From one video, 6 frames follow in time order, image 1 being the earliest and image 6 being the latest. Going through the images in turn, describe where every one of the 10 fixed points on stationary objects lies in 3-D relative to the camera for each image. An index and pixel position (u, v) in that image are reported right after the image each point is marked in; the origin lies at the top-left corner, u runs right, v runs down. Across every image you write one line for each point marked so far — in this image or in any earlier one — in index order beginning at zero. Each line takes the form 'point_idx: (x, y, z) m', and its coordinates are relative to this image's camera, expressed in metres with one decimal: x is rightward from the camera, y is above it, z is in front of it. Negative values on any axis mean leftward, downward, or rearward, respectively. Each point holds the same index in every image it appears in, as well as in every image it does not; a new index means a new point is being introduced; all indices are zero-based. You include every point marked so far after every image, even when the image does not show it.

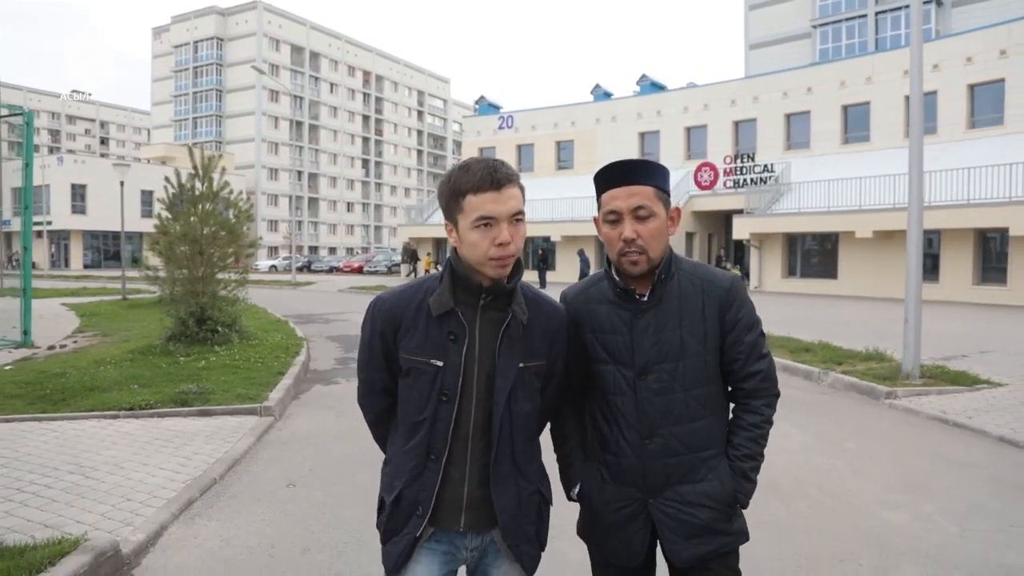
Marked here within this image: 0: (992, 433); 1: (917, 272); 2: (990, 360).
0: (+4.6, -1.4, +7.5) m
1: (+5.2, +0.2, +9.9) m
2: (+7.4, -1.1, +12.0) m
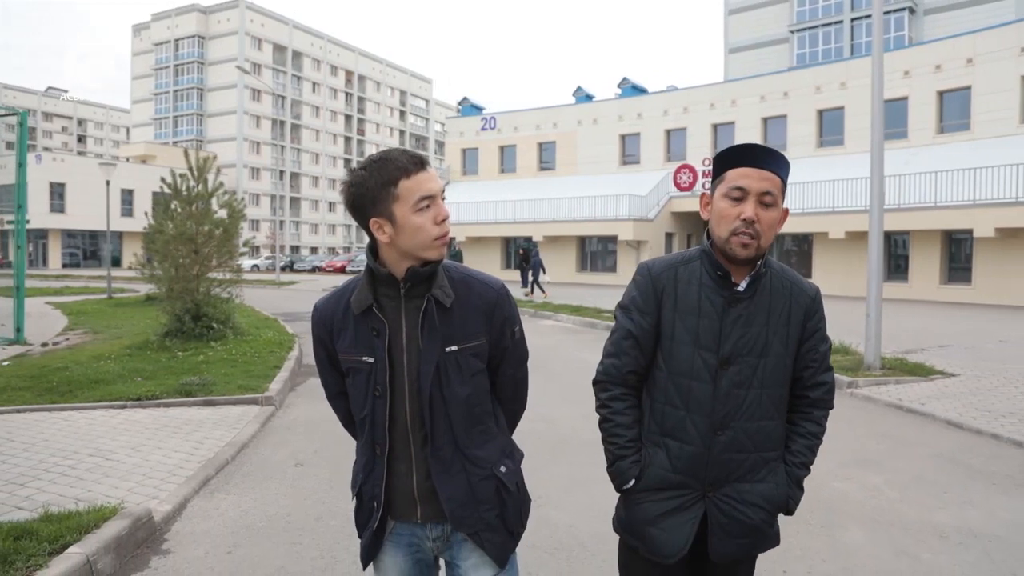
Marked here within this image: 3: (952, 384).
0: (+4.5, -1.4, +8.1) m
1: (+5.0, +0.3, +10.6) m
2: (+7.2, -1.1, +12.7) m
3: (+5.6, -1.2, +9.9) m
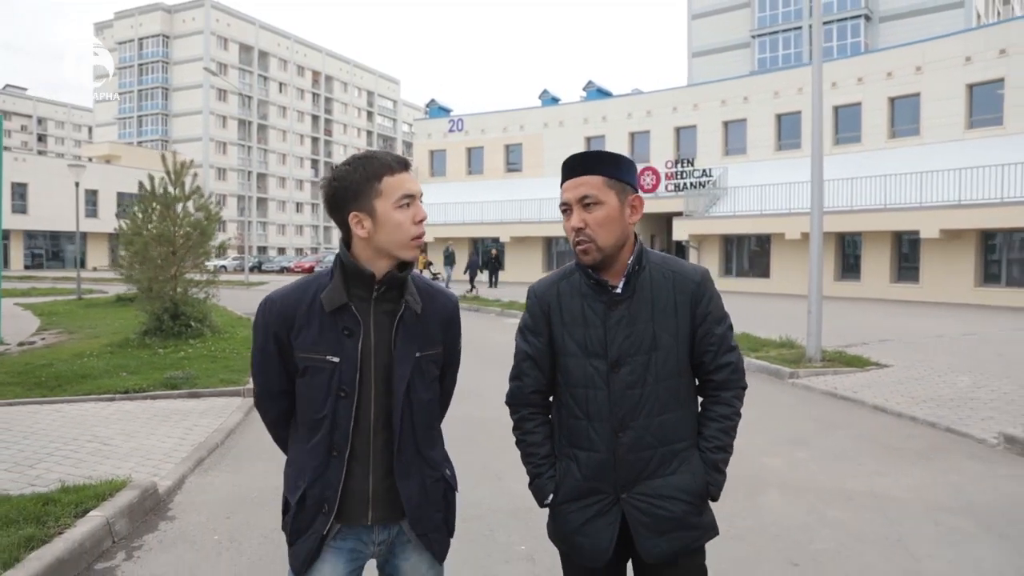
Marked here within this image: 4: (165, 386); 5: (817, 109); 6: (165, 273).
0: (+4.1, -1.3, +9.0) m
1: (+4.6, +0.3, +11.5) m
2: (+6.6, -1.0, +13.7) m
3: (+5.2, -1.2, +10.7) m
4: (-4.2, -1.2, +9.3) m
5: (+4.9, +2.9, +12.3) m
6: (-6.1, +0.3, +13.7) m
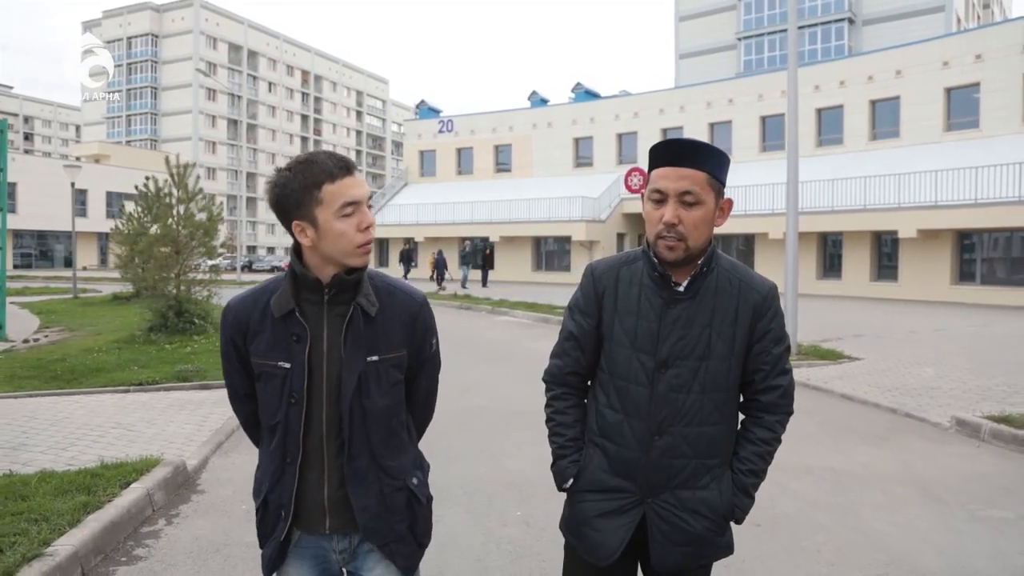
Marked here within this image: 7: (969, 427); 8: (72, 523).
0: (+4.0, -1.3, +9.6) m
1: (+4.4, +0.3, +12.1) m
2: (+6.4, -1.0, +14.3) m
3: (+5.1, -1.2, +11.4) m
4: (-4.3, -1.1, +9.8) m
5: (+4.7, +2.9, +12.9) m
6: (-6.3, +0.3, +14.2) m
7: (+4.4, -1.3, +7.4) m
8: (-2.5, -1.3, +4.4) m
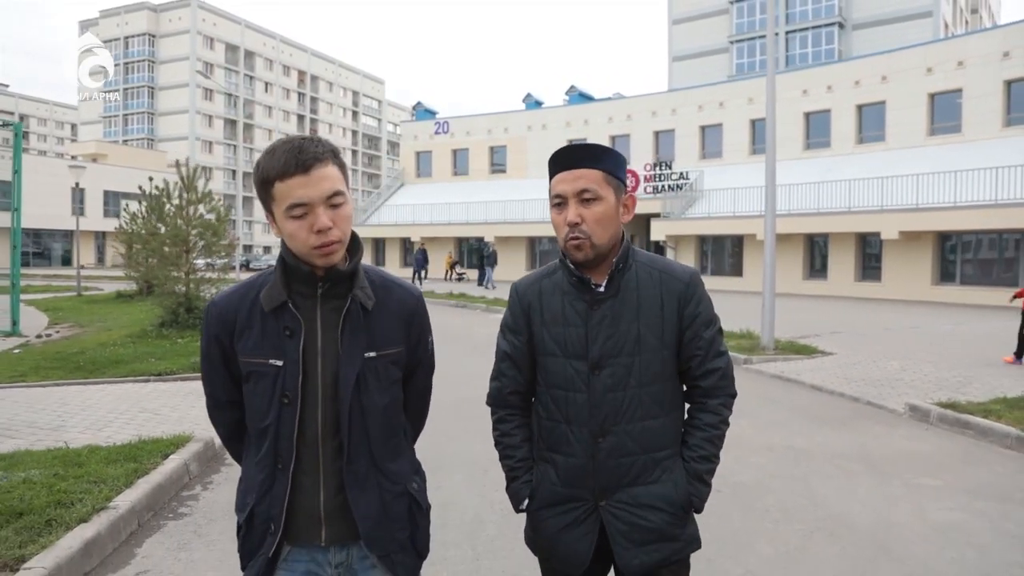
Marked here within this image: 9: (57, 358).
0: (+4.0, -1.3, +10.4) m
1: (+4.3, +0.4, +12.9) m
2: (+6.3, -1.0, +15.1) m
3: (+5.0, -1.1, +12.2) m
4: (-4.4, -1.1, +10.5) m
5: (+4.6, +2.9, +13.7) m
6: (-6.4, +0.3, +14.9) m
7: (+4.3, -1.3, +8.1) m
8: (-2.6, -1.3, +5.1) m
9: (-6.9, -1.1, +11.7) m
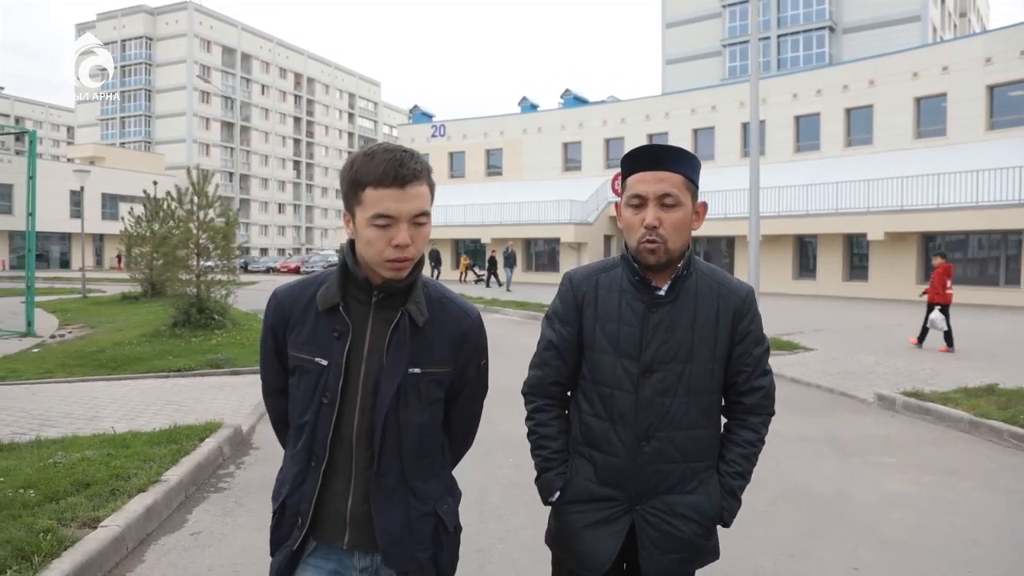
0: (+3.9, -1.3, +11.1) m
1: (+4.3, +0.4, +13.6) m
2: (+6.3, -1.0, +15.8) m
3: (+4.9, -1.1, +12.9) m
4: (-4.4, -1.1, +11.2) m
5: (+4.6, +2.9, +14.4) m
6: (-6.5, +0.3, +15.5) m
7: (+4.3, -1.3, +8.8) m
8: (-2.6, -1.3, +5.8) m
9: (-7.0, -1.1, +12.4) m
